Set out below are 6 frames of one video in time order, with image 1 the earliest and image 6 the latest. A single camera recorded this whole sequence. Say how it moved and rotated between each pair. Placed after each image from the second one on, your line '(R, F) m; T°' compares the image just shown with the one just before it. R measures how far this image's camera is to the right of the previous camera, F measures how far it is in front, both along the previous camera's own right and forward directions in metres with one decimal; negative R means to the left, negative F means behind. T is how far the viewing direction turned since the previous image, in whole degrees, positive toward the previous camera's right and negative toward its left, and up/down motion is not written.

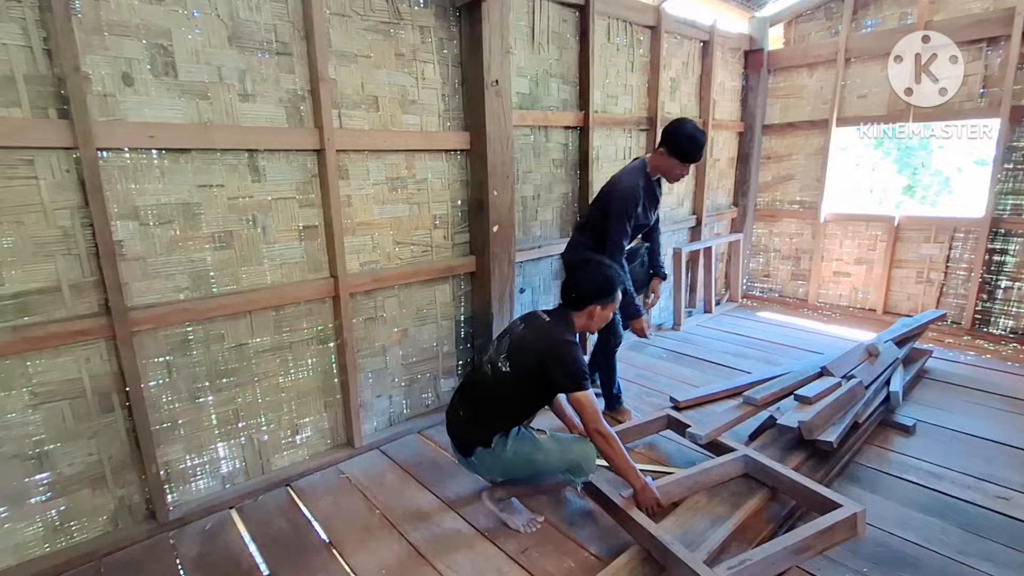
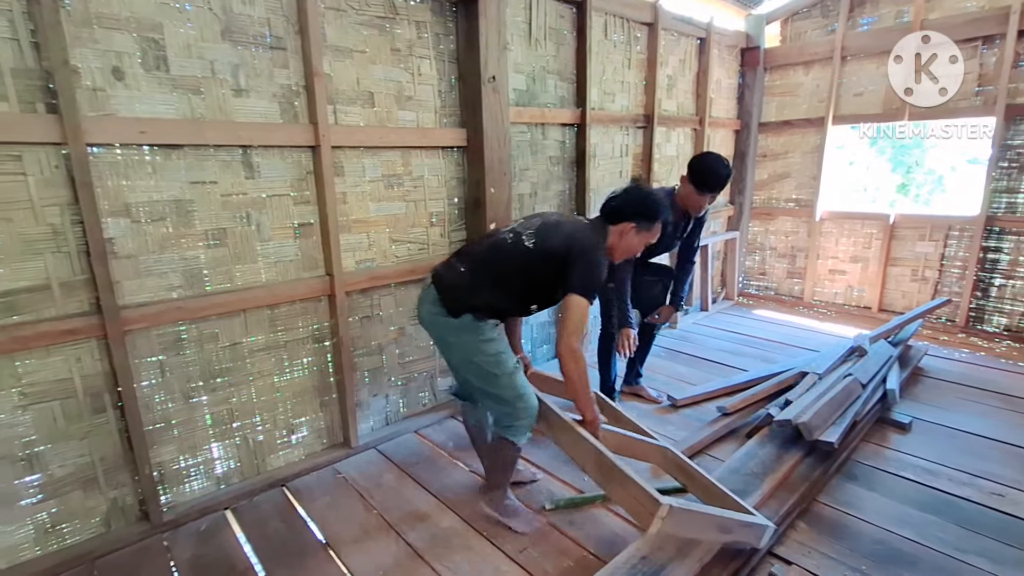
(0.0, 0.0) m; +1°
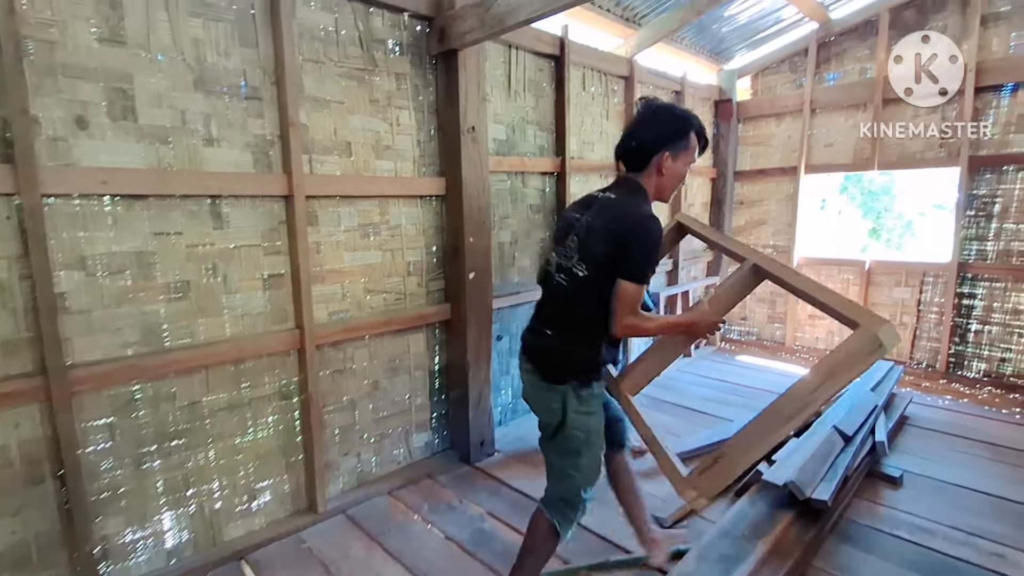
(0.0, +0.1) m; +2°
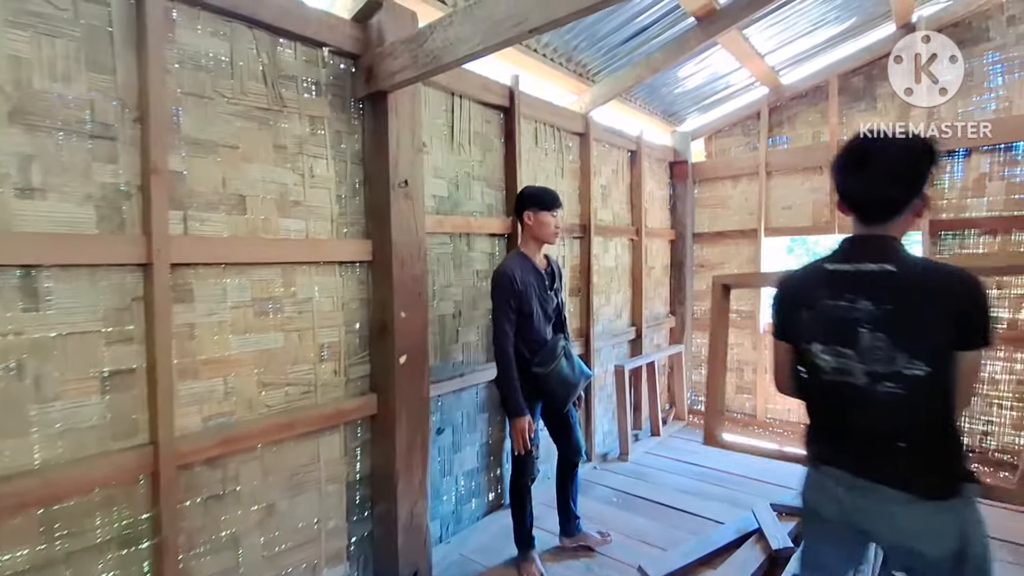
(+0.1, +0.5) m; +5°
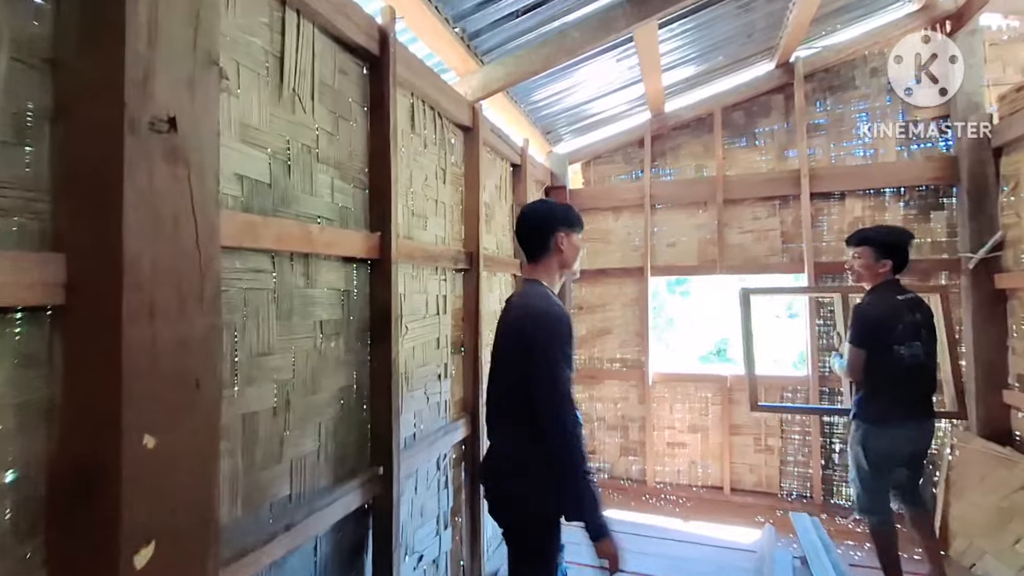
(-0.2, +1.1) m; +20°
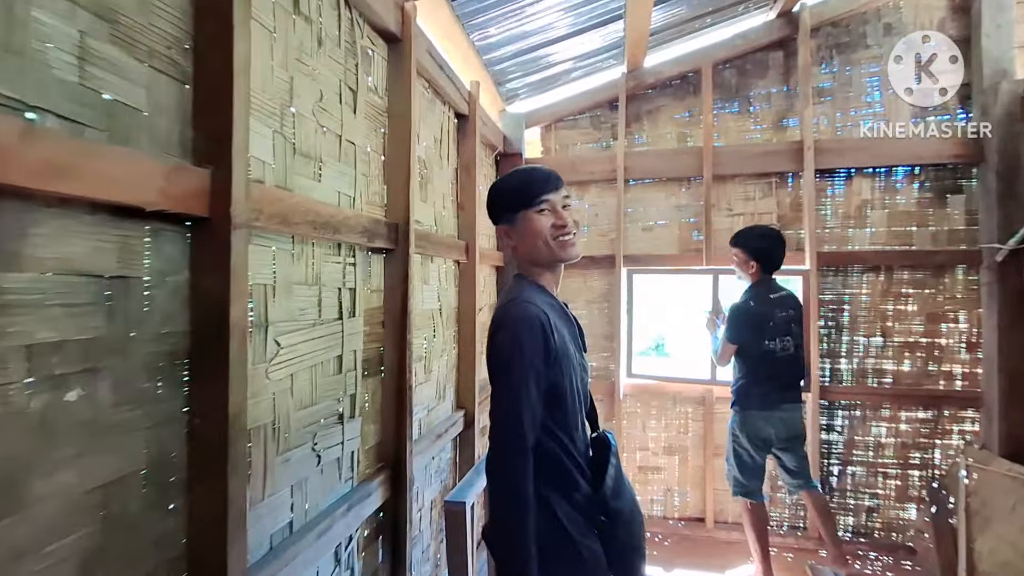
(0.0, +0.8) m; +7°
